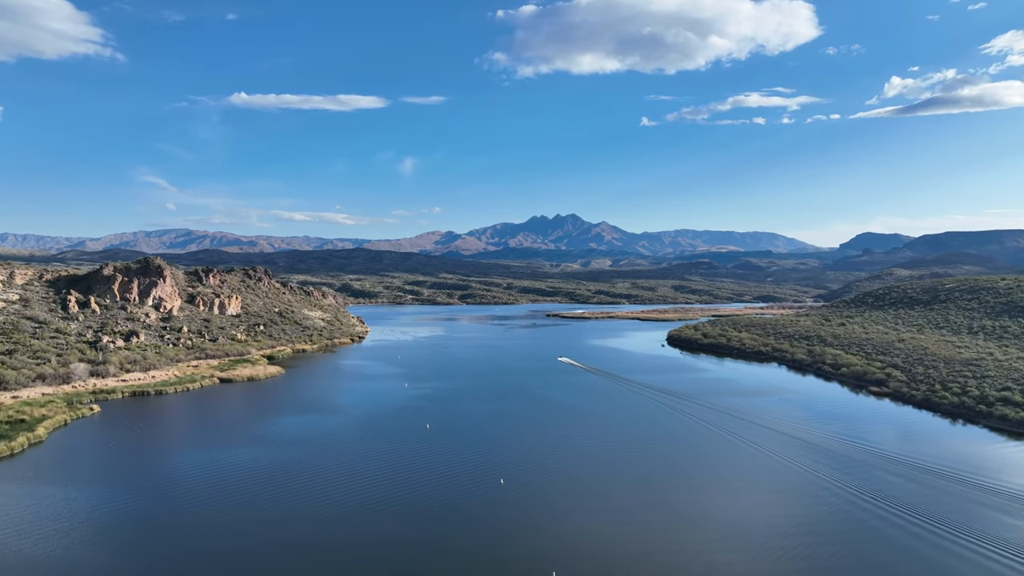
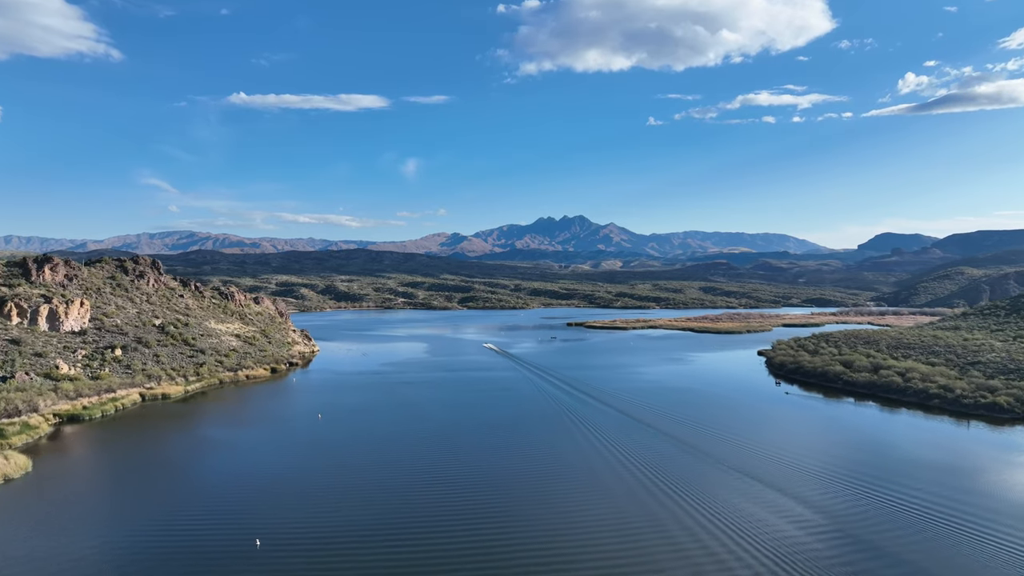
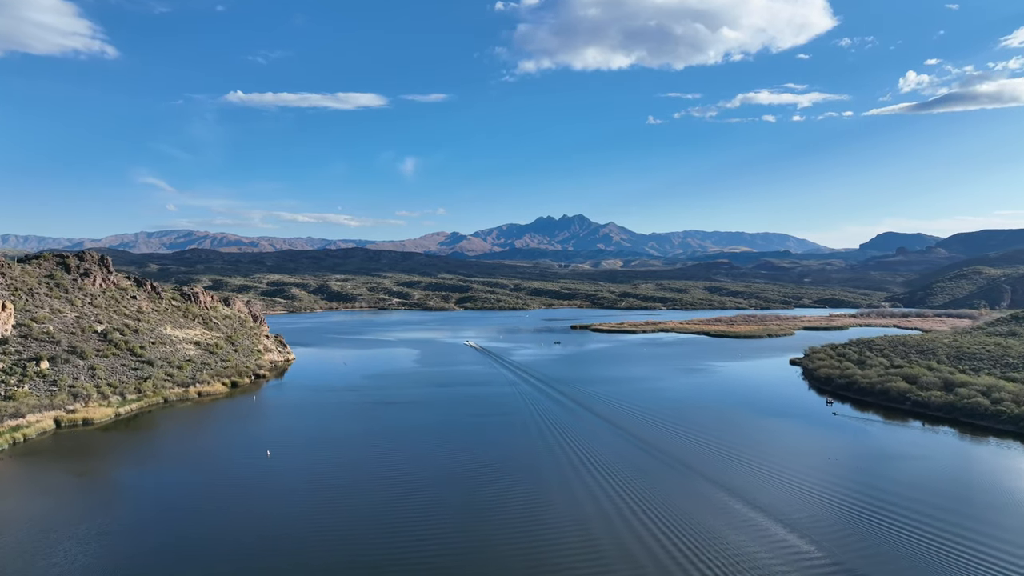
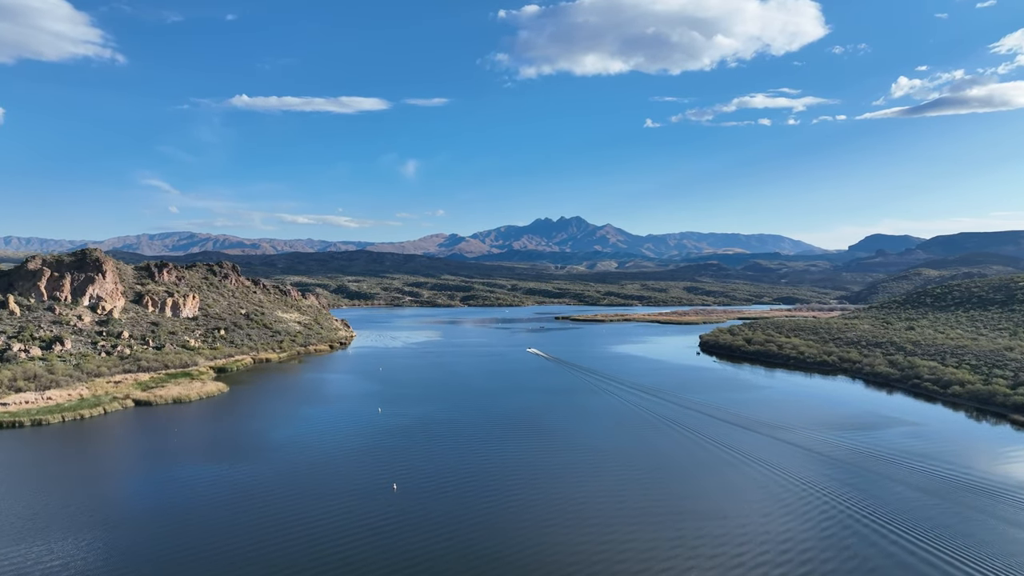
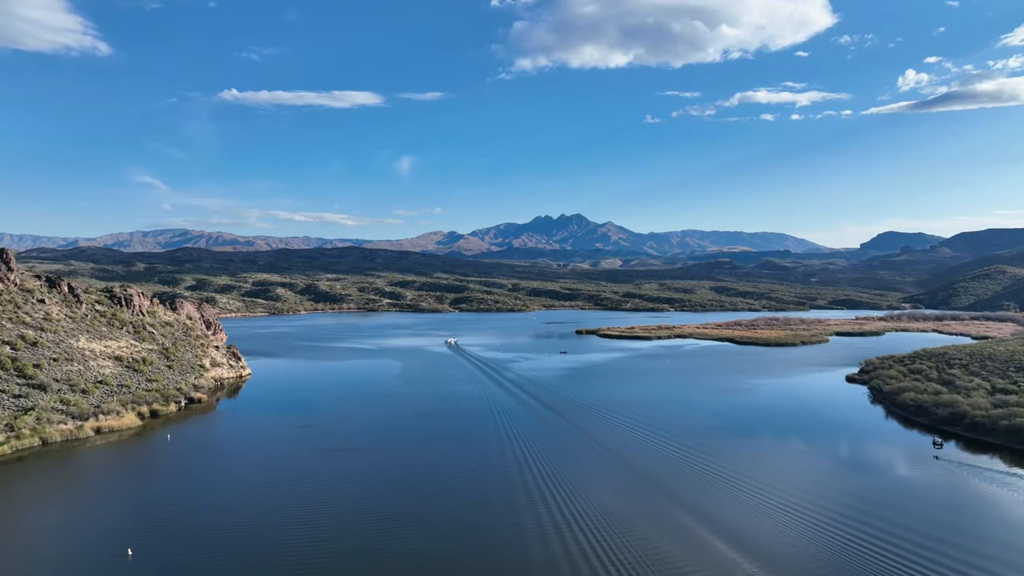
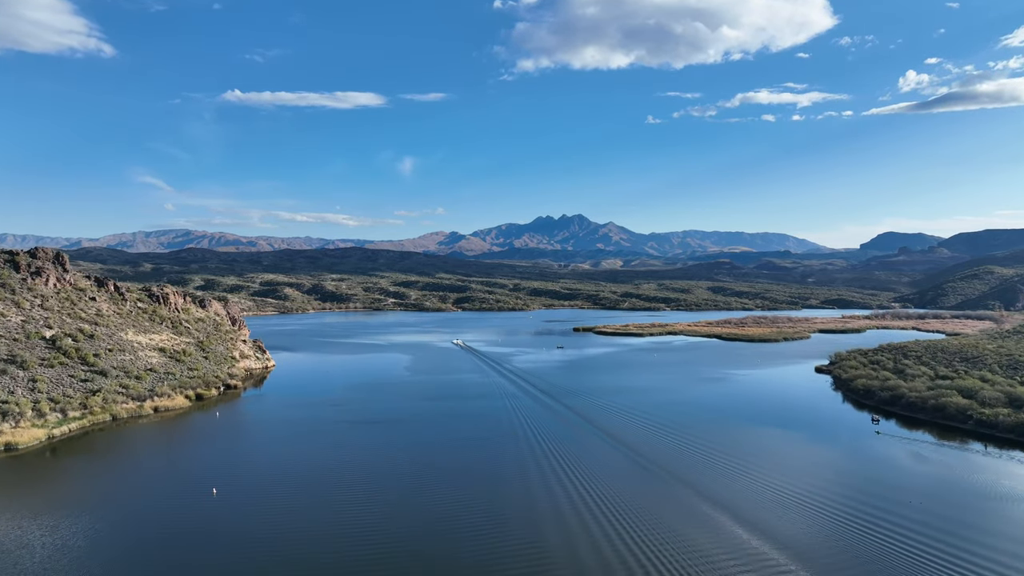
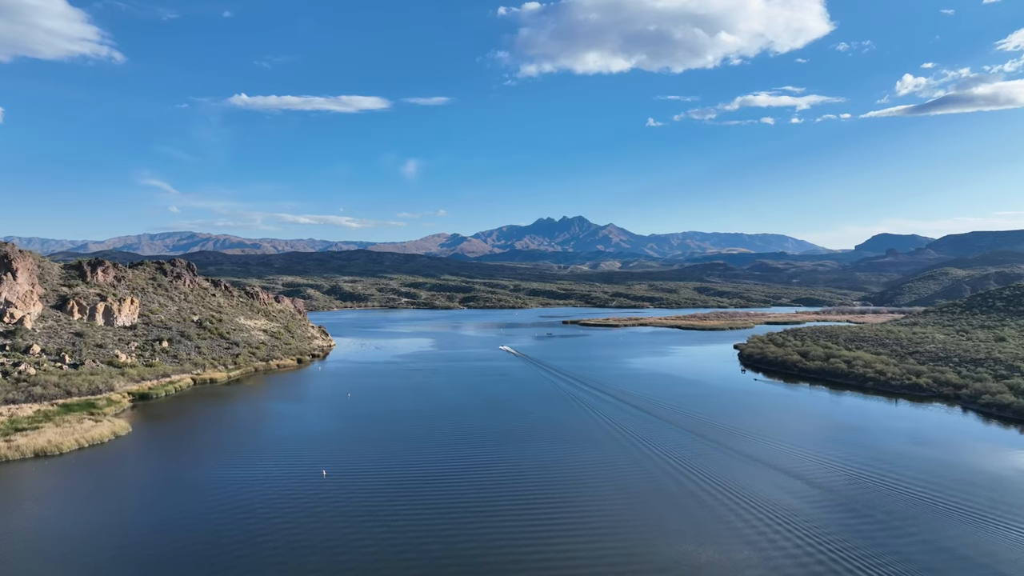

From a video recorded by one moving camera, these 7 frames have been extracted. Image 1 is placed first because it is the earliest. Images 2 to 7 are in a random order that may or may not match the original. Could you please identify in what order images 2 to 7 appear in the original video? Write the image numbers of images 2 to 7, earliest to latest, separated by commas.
4, 7, 2, 3, 6, 5
